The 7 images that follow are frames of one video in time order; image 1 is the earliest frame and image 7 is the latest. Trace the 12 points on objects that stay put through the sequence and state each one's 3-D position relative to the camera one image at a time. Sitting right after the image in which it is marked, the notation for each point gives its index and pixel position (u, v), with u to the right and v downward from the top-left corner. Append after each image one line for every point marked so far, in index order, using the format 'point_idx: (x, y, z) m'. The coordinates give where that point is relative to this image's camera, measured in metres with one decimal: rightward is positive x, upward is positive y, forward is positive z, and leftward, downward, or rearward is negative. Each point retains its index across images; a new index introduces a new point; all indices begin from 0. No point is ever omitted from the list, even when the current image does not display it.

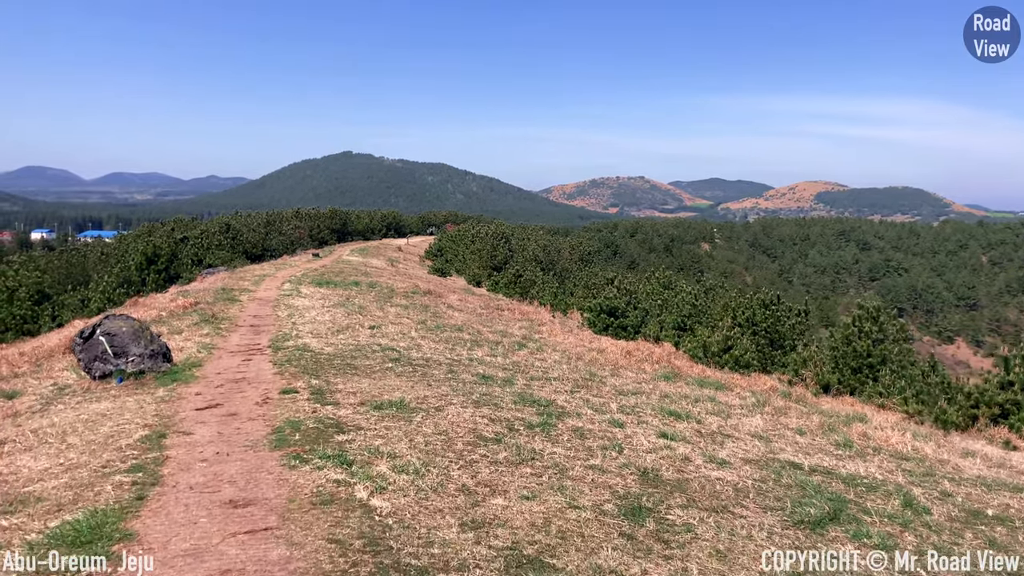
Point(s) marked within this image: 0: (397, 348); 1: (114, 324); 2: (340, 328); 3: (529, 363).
0: (-2.0, -1.1, +14.5) m
1: (-5.4, -0.5, +11.0) m
2: (-3.7, -0.9, +17.4) m
3: (+0.3, -1.4, +14.4) m
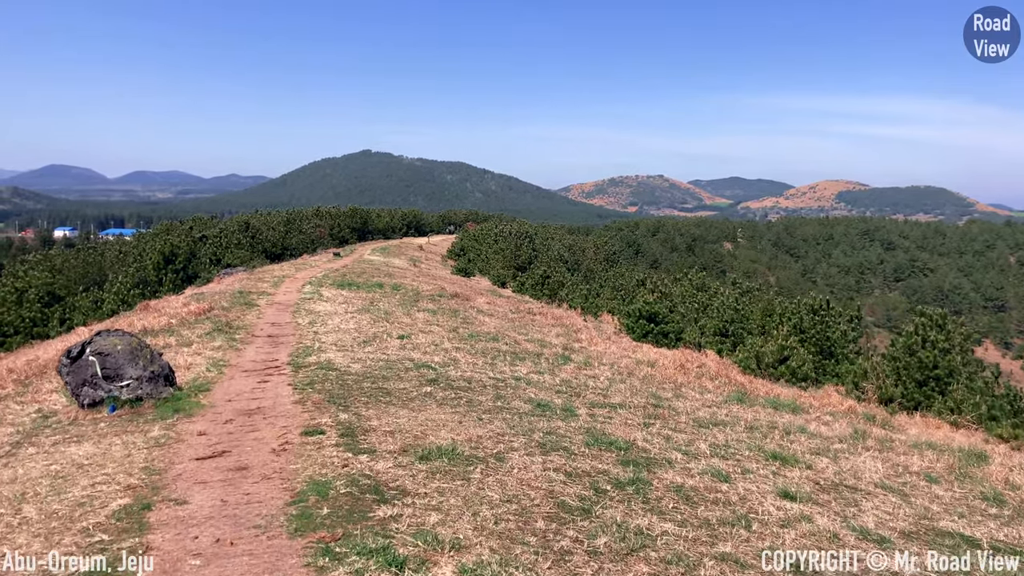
0: (-1.2, -1.2, +12.8) m
1: (-4.7, -0.6, +9.4) m
2: (-2.8, -1.0, +15.8) m
3: (+1.1, -1.5, +12.7) m
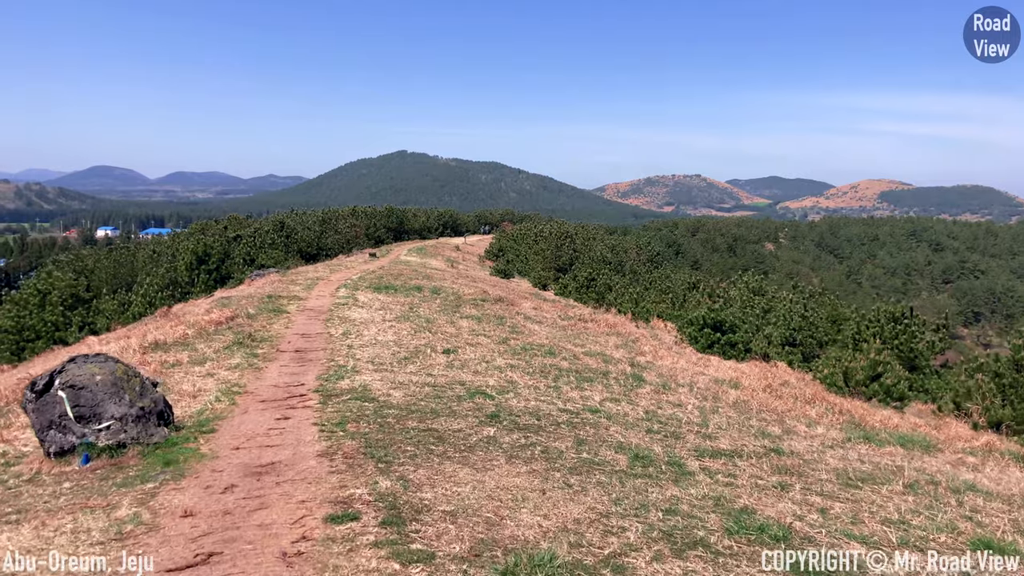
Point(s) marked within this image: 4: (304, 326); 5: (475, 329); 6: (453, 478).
0: (-0.3, -1.4, +10.6) m
1: (-3.9, -0.7, +7.3) m
2: (-1.8, -1.1, +13.6) m
3: (+2.0, -1.7, +10.4) m
4: (-4.3, -0.8, +16.9) m
5: (-0.9, -1.0, +19.2) m
6: (-0.5, -1.4, +6.2) m
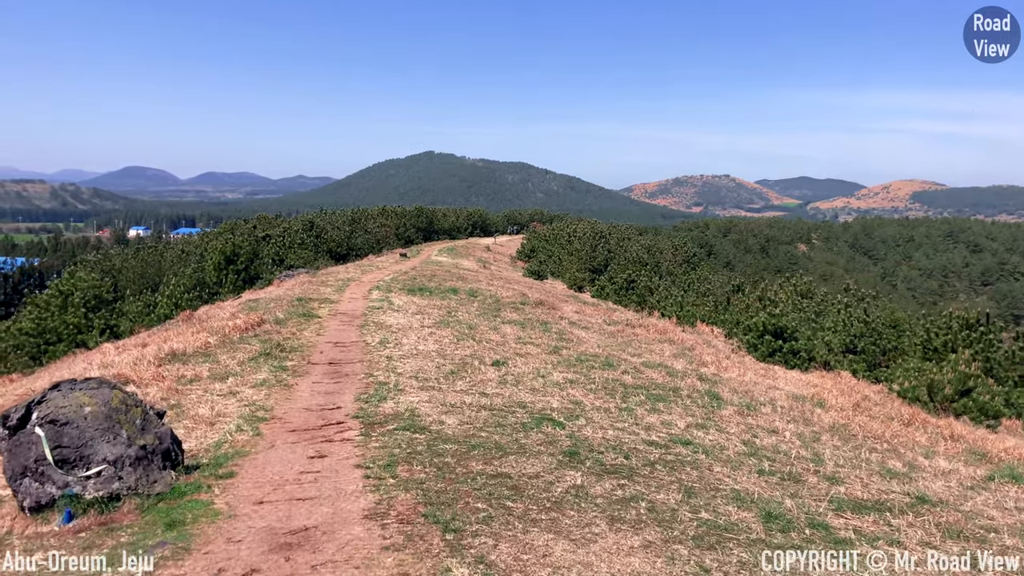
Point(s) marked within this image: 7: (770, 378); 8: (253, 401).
0: (+0.5, -1.4, +9.0) m
1: (-3.2, -0.8, +5.9) m
2: (-0.9, -1.2, +12.1) m
3: (+2.8, -1.7, +8.7) m
4: (-3.3, -0.9, +15.5) m
5: (+0.2, -1.1, +17.6) m
6: (+0.2, -1.5, +4.6) m
7: (+5.6, -2.0, +17.6) m
8: (-2.9, -1.3, +9.1) m
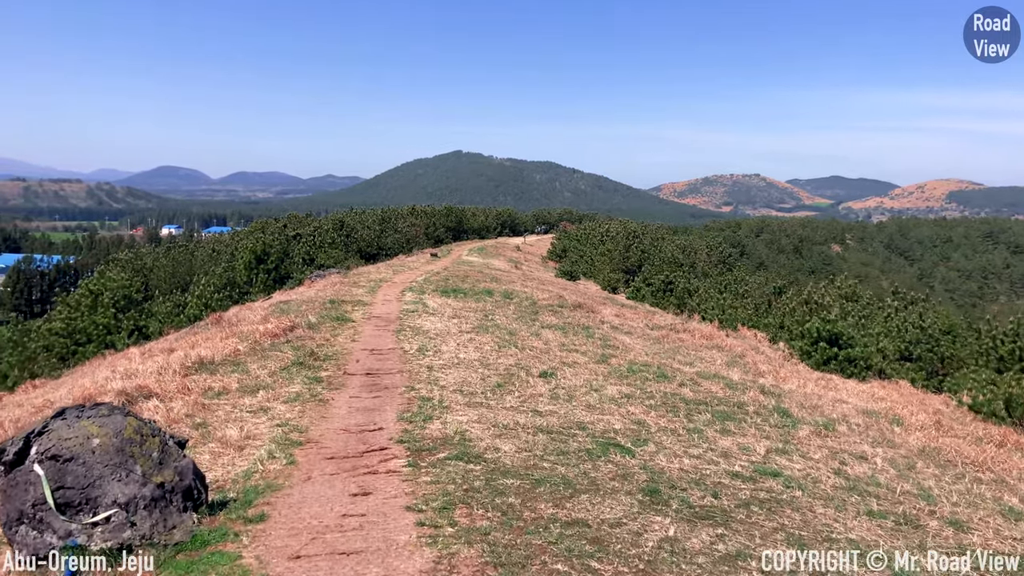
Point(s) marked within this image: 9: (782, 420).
0: (+1.1, -1.5, +8.1) m
1: (-2.7, -0.9, +5.0) m
2: (-0.2, -1.3, +11.1) m
3: (+3.4, -1.8, +7.7) m
4: (-2.5, -0.9, +14.6) m
5: (+1.1, -1.1, +16.6) m
6: (+0.6, -1.6, +3.6) m
7: (+6.5, -2.1, +16.4) m
8: (-2.3, -1.3, +8.2) m
9: (+3.7, -1.8, +11.0) m
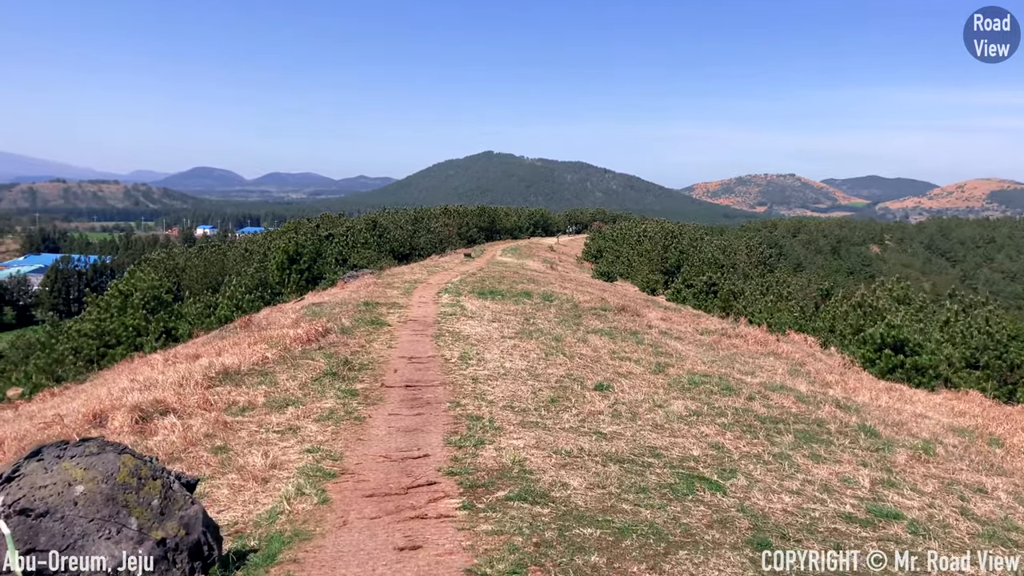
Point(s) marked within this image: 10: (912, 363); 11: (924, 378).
0: (+1.7, -1.6, +6.9) m
1: (-2.3, -0.9, +4.0) m
2: (+0.5, -1.3, +10.0) m
3: (+4.0, -1.9, +6.4) m
4: (-1.7, -1.0, +13.6) m
5: (+2.0, -1.2, +15.4) m
6: (+1.0, -1.6, +2.5) m
7: (+7.4, -2.1, +15.1) m
8: (-1.7, -1.4, +7.2) m
9: (+4.3, -1.8, +9.8) m
10: (+9.9, -1.9, +20.1) m
11: (+10.1, -2.2, +19.9) m
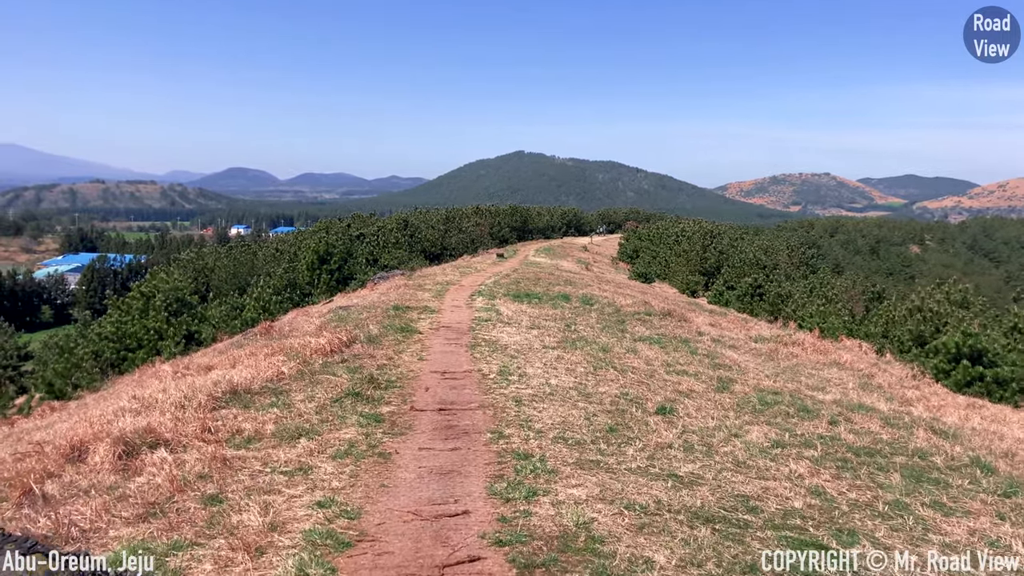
0: (+2.1, -1.7, +5.4) m
1: (-1.9, -1.0, +2.7) m
2: (+1.0, -1.4, +8.6) m
3: (+4.3, -2.0, +4.8) m
4: (-1.0, -1.1, +12.2) m
5: (+2.7, -1.3, +13.9) m
6: (+1.3, -1.7, +1.0) m
7: (+8.1, -2.2, +13.4) m
8: (-1.3, -1.5, +5.8) m
9: (+4.8, -1.9, +8.2) m
10: (+10.8, -2.0, +18.3) m
11: (+11.0, -2.3, +18.1) m
